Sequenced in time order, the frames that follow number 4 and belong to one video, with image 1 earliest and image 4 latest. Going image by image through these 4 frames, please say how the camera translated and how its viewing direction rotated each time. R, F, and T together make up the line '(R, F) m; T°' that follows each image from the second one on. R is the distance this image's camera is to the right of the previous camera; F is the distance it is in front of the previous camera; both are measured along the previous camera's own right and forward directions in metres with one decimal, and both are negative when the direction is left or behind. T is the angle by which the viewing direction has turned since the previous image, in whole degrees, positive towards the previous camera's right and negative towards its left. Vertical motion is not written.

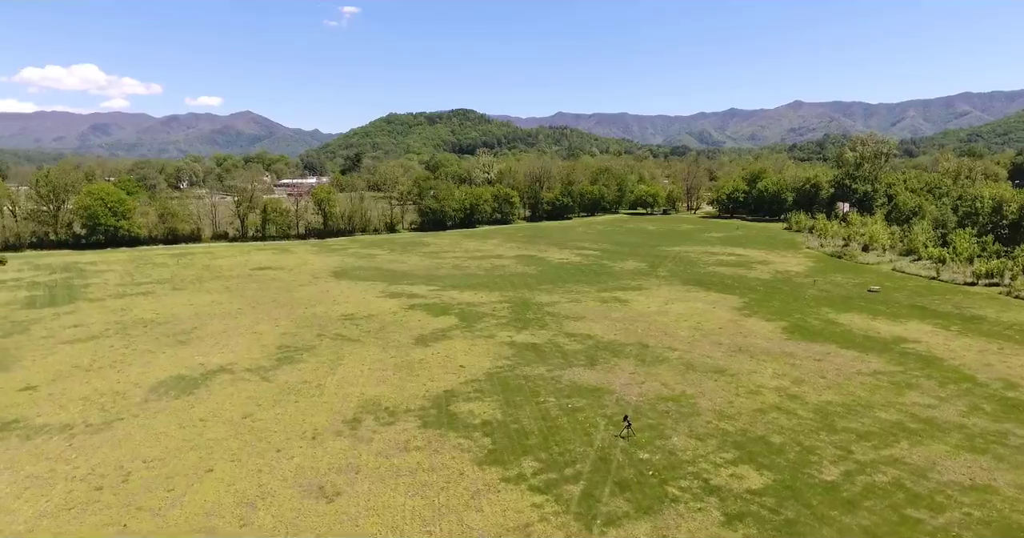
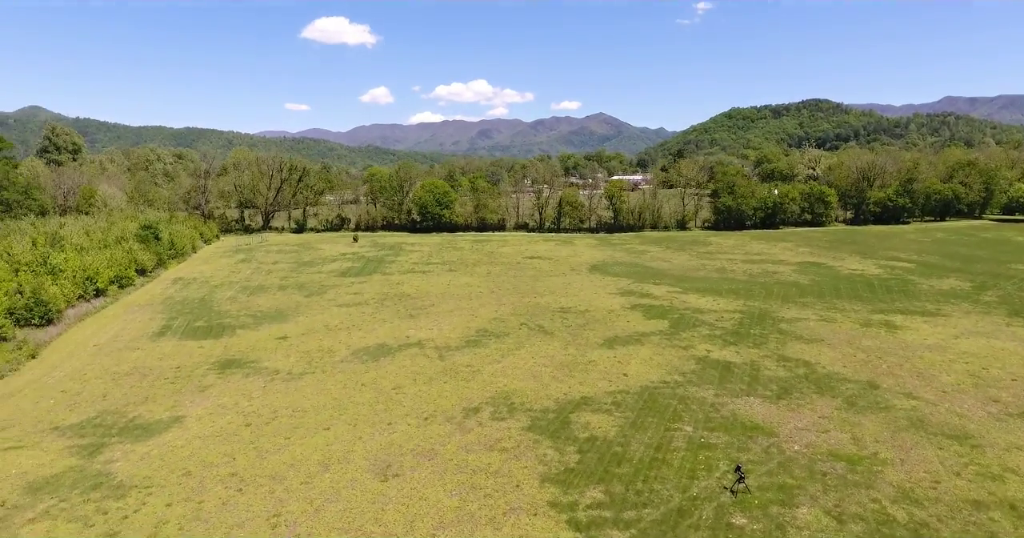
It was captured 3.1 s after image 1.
(+4.7, +2.5) m; -29°
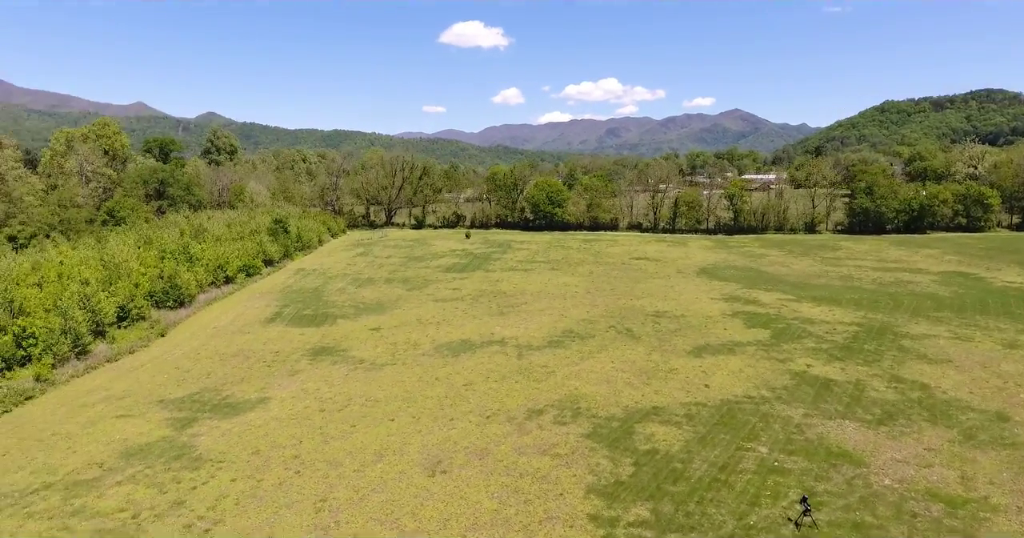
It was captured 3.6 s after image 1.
(+1.4, +0.5) m; -11°
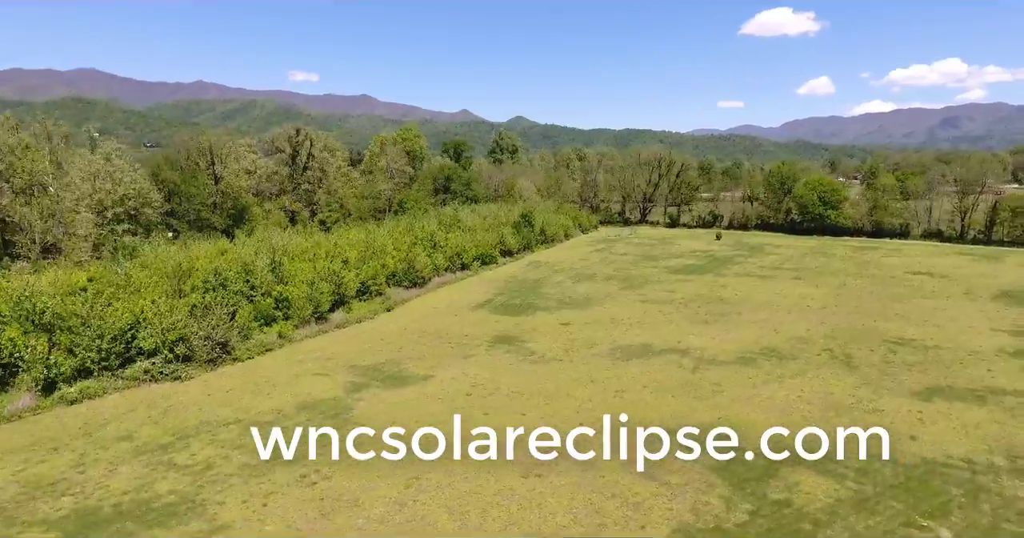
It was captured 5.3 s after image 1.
(+3.2, +1.3) m; -25°
